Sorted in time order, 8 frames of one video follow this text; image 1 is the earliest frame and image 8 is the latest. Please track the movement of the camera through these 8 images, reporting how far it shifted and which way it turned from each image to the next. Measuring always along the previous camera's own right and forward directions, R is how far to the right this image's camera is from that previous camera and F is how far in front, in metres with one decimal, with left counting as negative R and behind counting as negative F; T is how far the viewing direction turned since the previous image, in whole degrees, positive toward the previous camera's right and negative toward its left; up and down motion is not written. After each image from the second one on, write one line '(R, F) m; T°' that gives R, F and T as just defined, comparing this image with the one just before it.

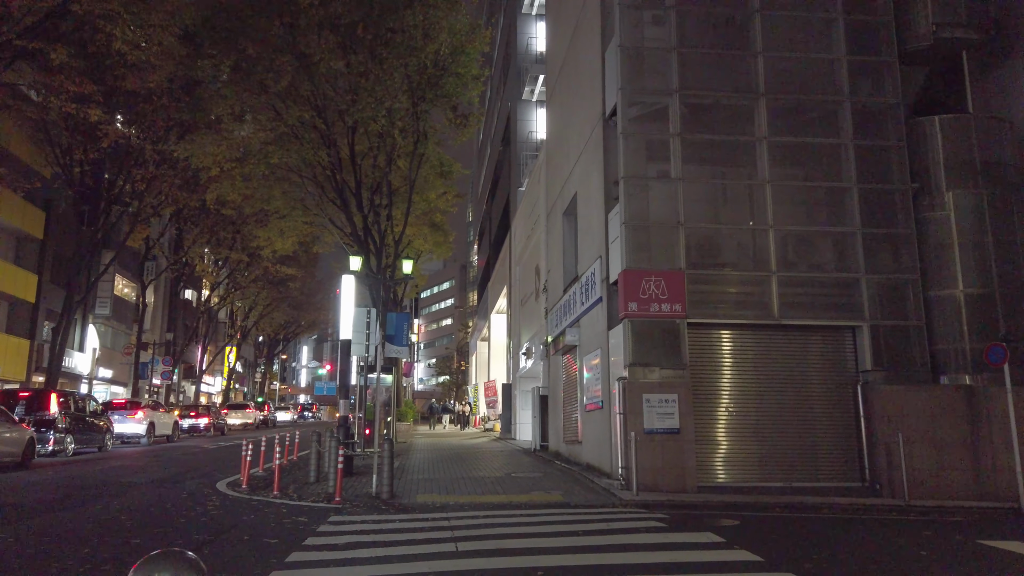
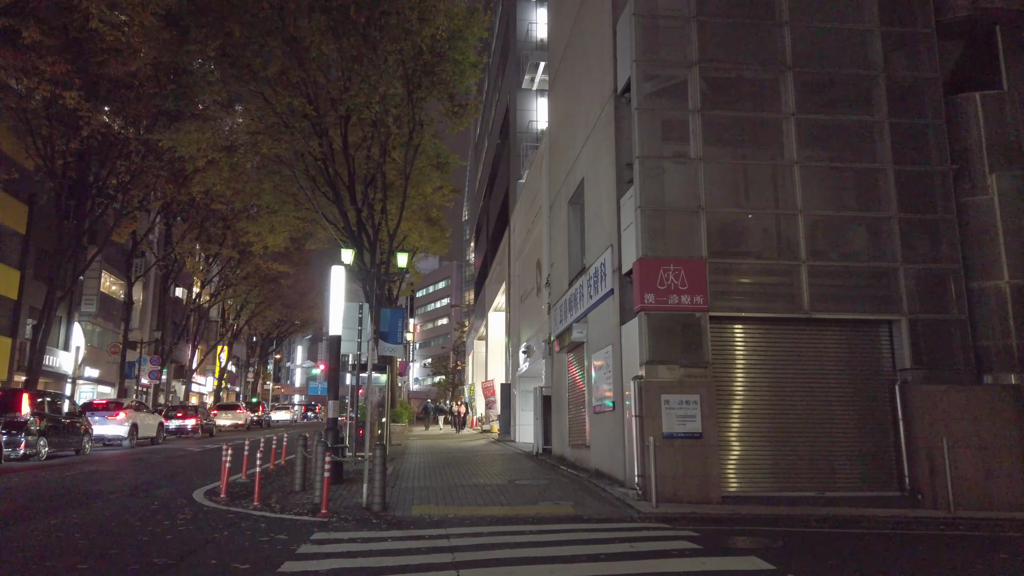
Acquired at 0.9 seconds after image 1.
(-0.2, +1.2) m; 0°
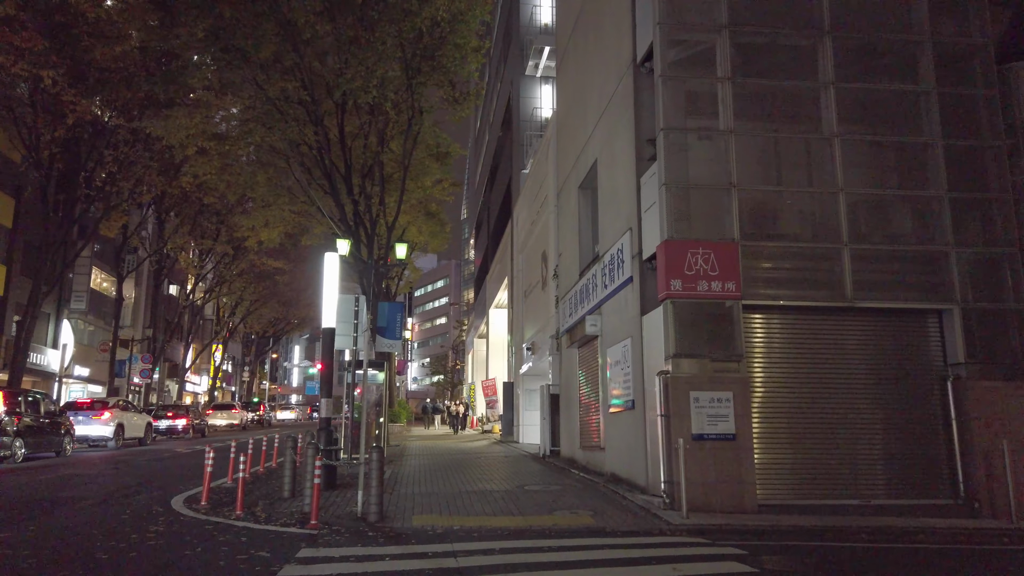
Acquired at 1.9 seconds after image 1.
(-0.2, +1.2) m; 0°
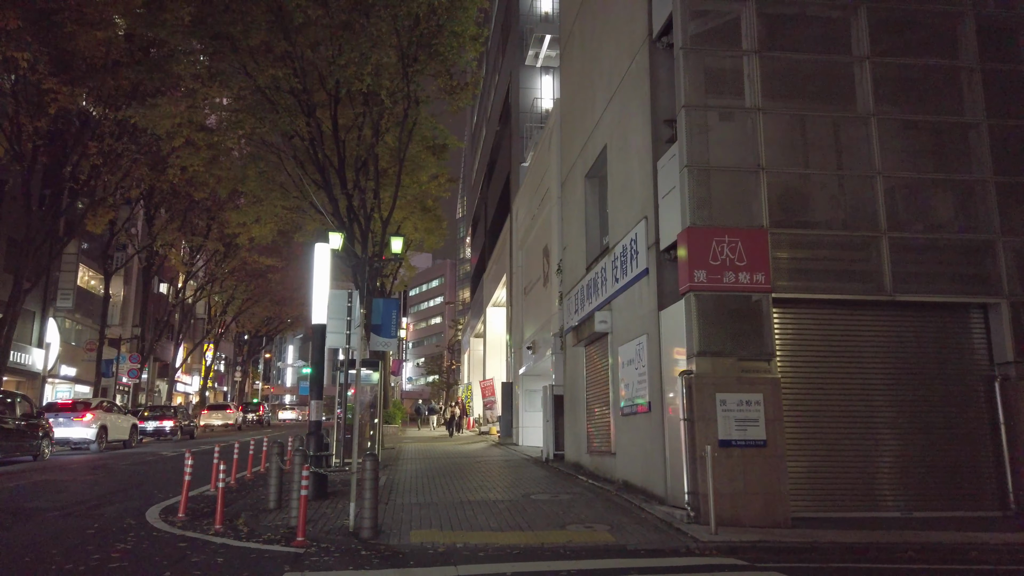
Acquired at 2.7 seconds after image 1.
(-0.2, +1.0) m; 0°
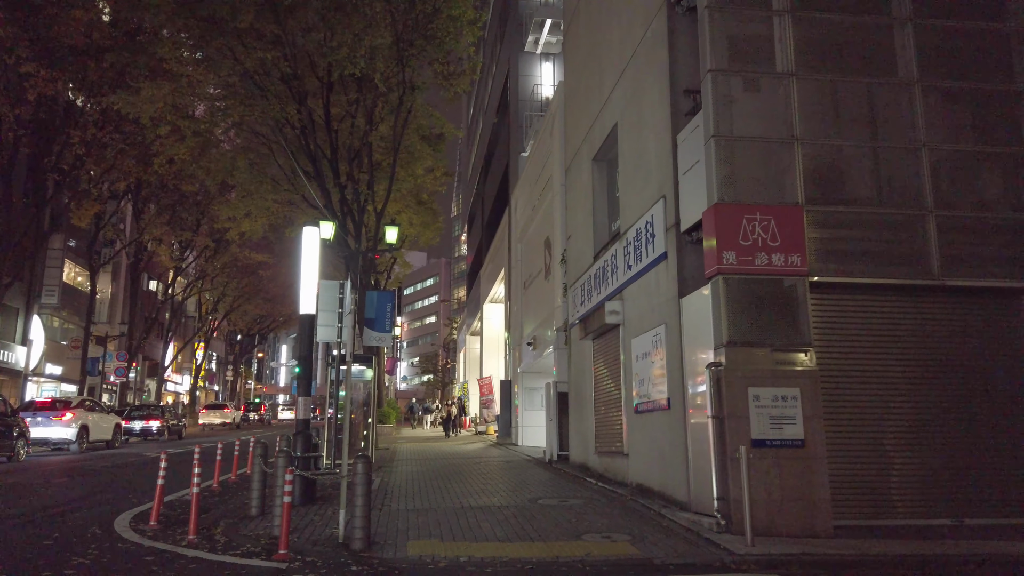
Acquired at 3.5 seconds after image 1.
(-0.2, +1.0) m; 0°
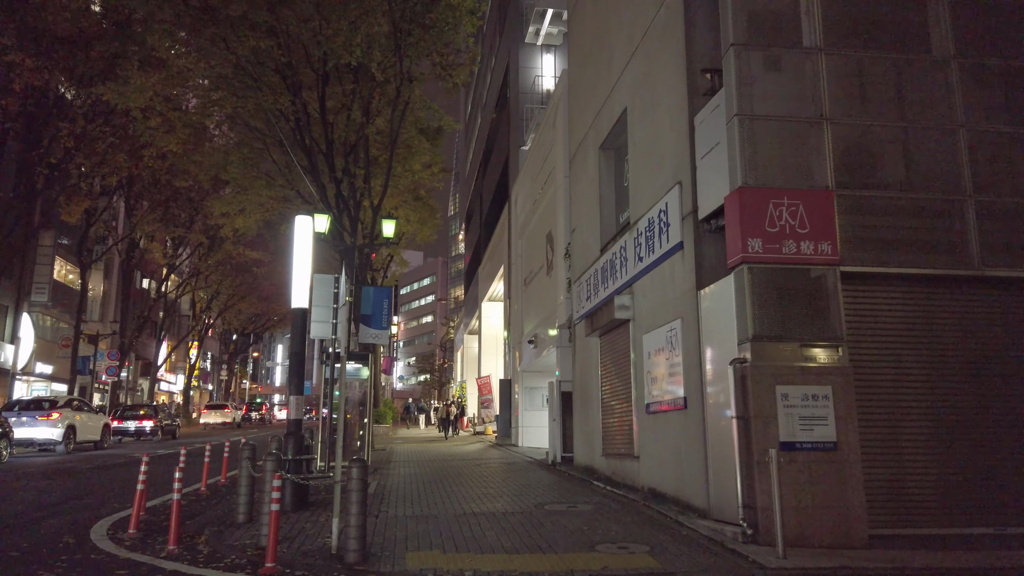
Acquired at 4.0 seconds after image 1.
(-0.1, +0.7) m; 0°
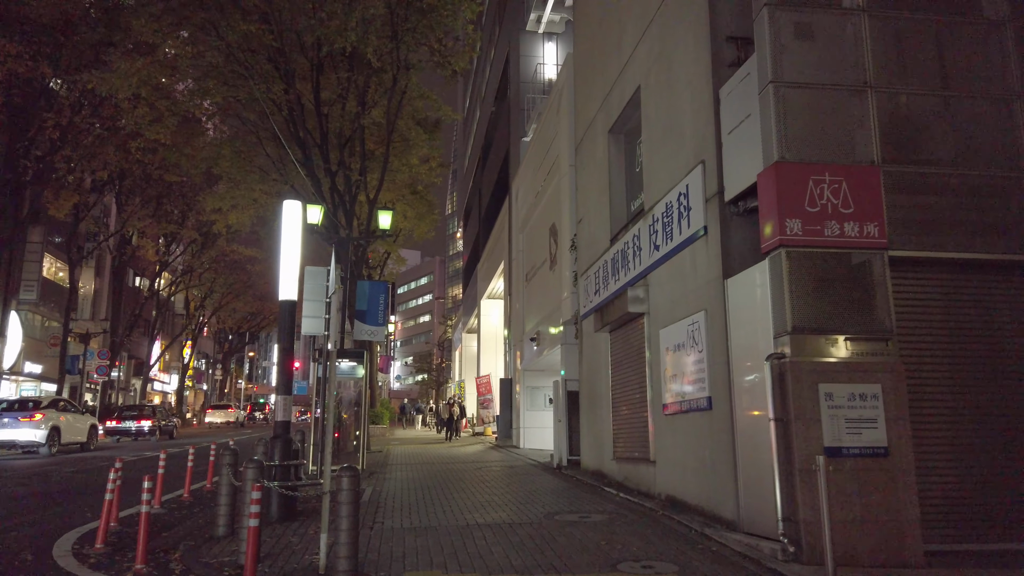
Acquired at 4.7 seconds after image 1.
(-0.1, +0.9) m; 0°
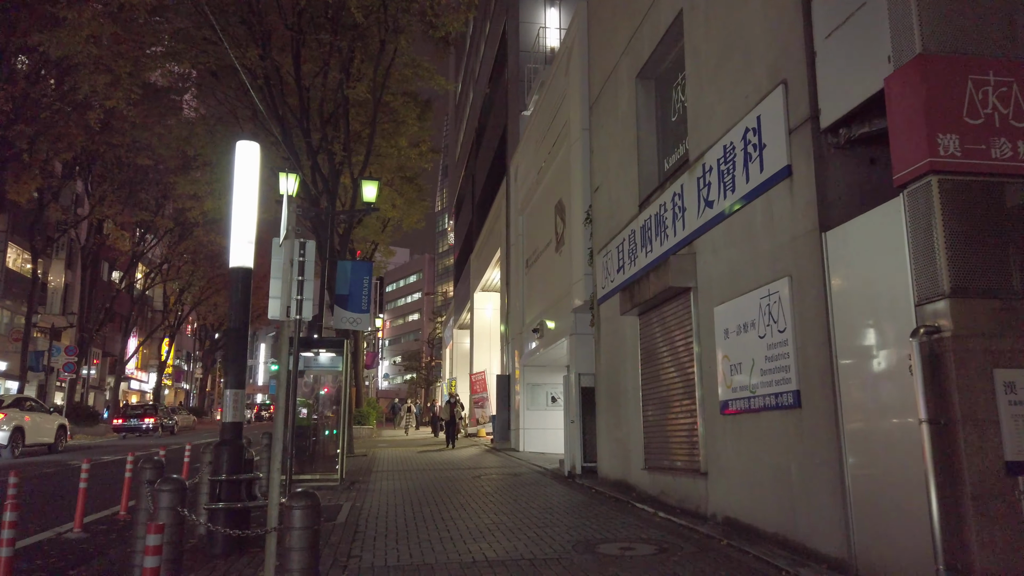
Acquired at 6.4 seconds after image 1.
(-0.3, +2.3) m; +1°
